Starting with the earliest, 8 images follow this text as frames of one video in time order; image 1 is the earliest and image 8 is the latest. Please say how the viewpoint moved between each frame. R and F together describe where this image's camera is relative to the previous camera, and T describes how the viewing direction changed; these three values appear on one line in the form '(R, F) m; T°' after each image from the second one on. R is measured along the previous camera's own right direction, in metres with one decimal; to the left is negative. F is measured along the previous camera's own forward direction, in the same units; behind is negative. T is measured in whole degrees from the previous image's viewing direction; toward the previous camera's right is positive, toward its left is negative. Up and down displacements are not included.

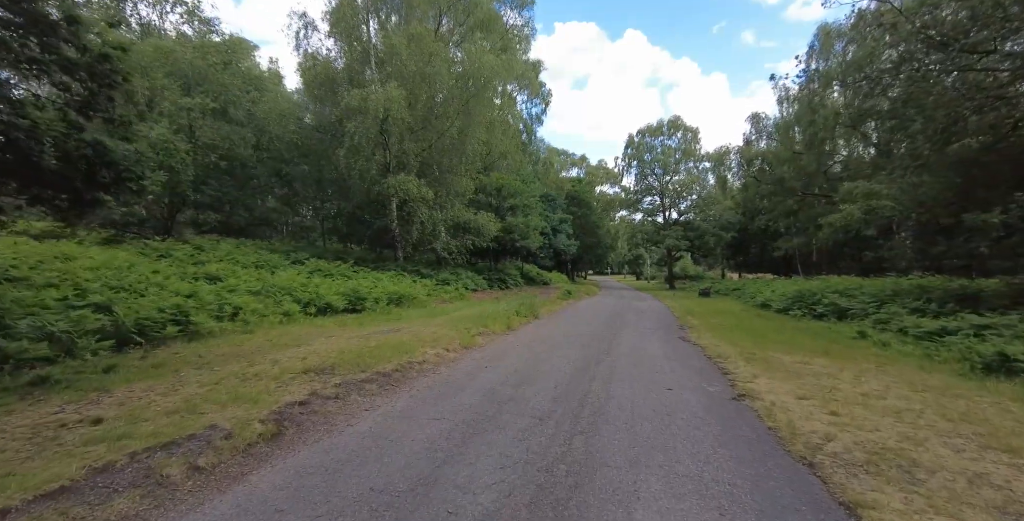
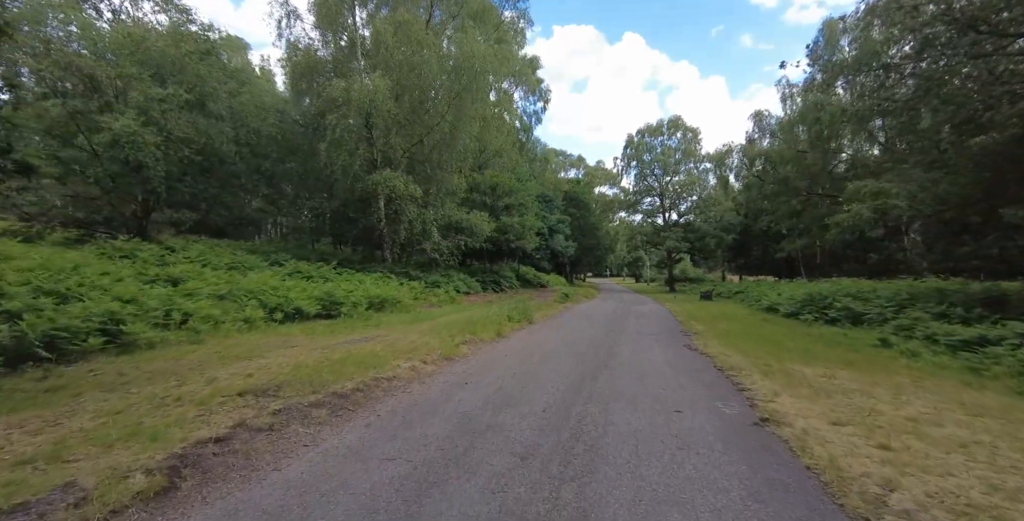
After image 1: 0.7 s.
(+0.2, +1.0) m; 0°
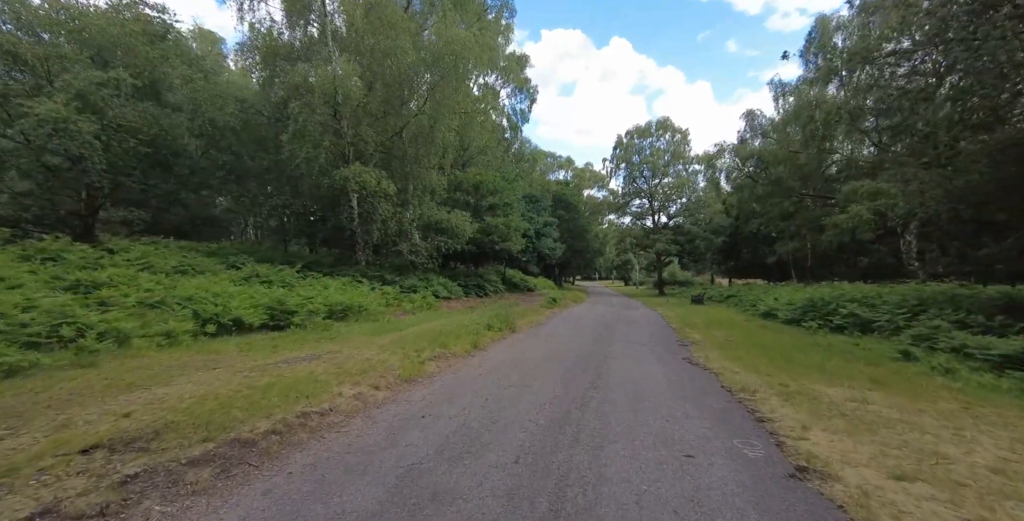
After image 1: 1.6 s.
(+0.2, +1.3) m; +1°
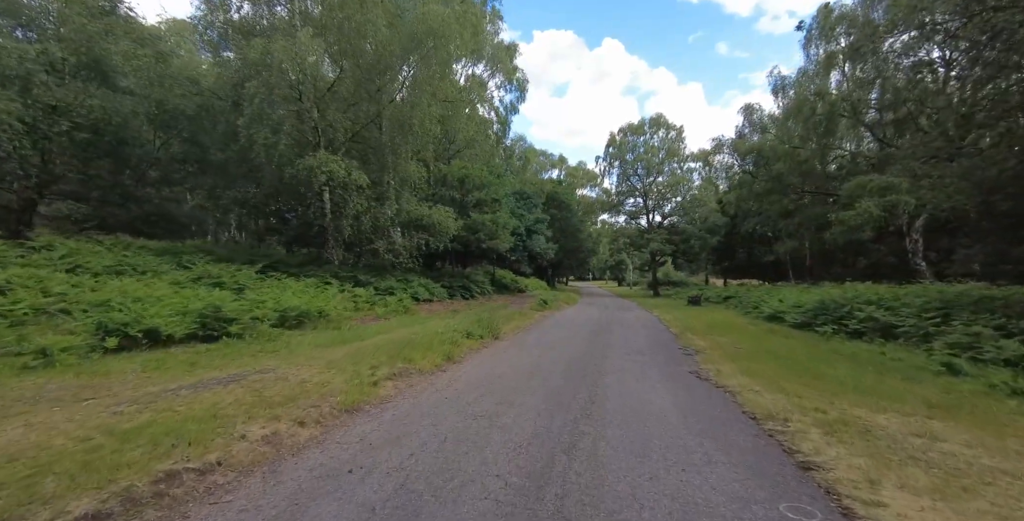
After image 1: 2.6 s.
(+0.3, +1.4) m; +1°
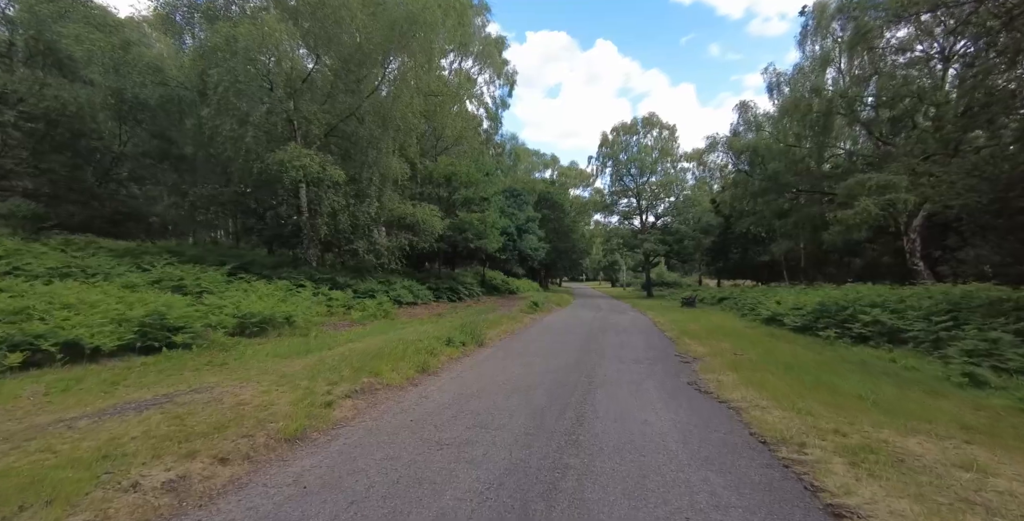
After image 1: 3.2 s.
(+0.2, +0.8) m; +1°
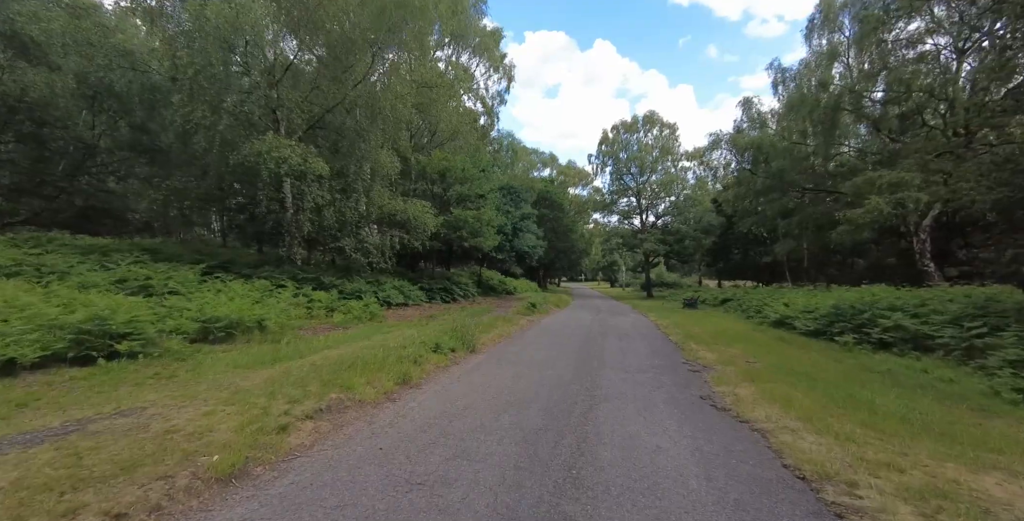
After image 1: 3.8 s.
(+0.1, +0.9) m; 0°
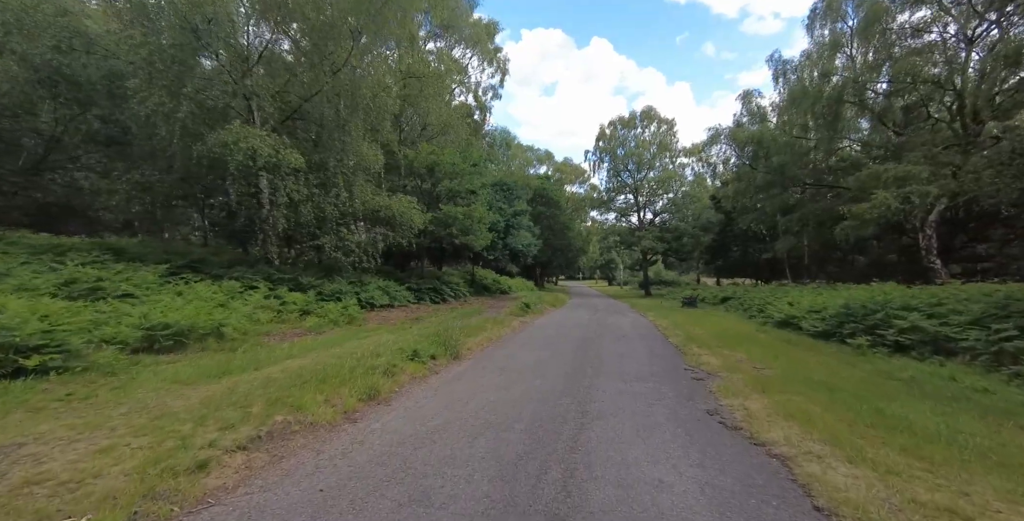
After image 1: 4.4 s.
(+0.2, +0.8) m; 0°
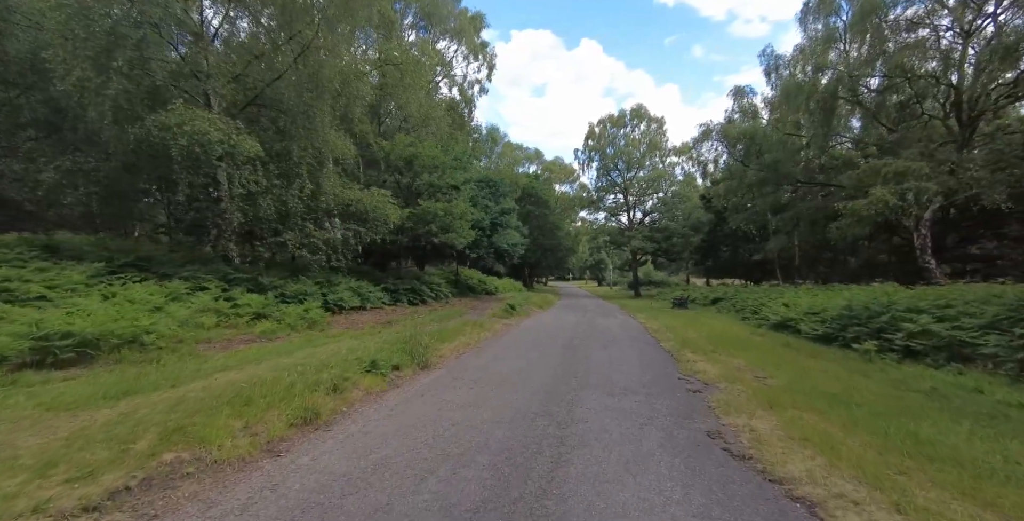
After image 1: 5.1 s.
(+0.3, +1.0) m; +1°
